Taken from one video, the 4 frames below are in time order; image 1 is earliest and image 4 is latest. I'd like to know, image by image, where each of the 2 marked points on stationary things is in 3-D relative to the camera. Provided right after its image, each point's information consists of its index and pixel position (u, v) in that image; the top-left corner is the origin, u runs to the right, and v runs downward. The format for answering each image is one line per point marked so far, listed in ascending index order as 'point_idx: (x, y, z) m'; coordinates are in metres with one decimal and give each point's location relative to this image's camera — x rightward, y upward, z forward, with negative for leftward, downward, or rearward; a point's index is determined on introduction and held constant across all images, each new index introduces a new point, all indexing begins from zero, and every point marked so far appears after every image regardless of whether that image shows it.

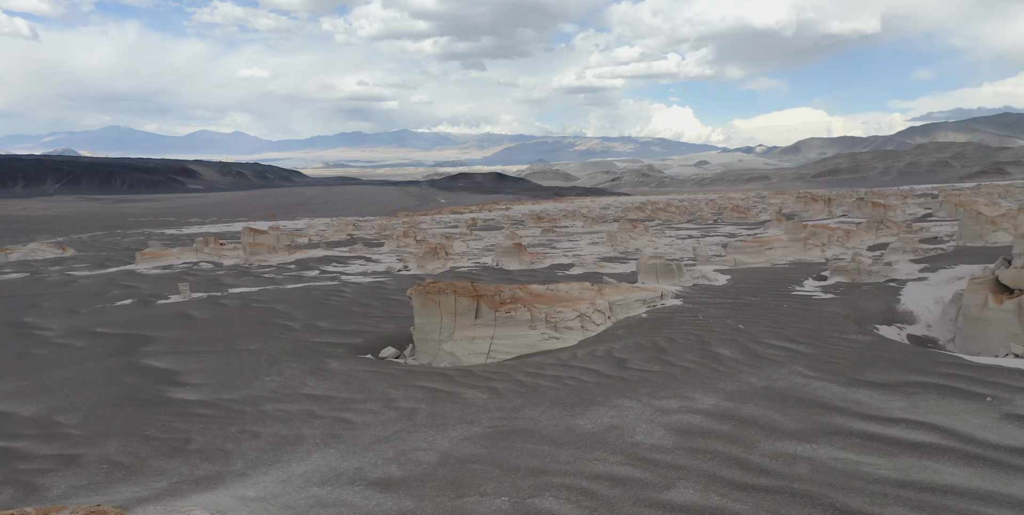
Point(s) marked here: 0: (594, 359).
0: (+0.6, -0.8, +5.3) m
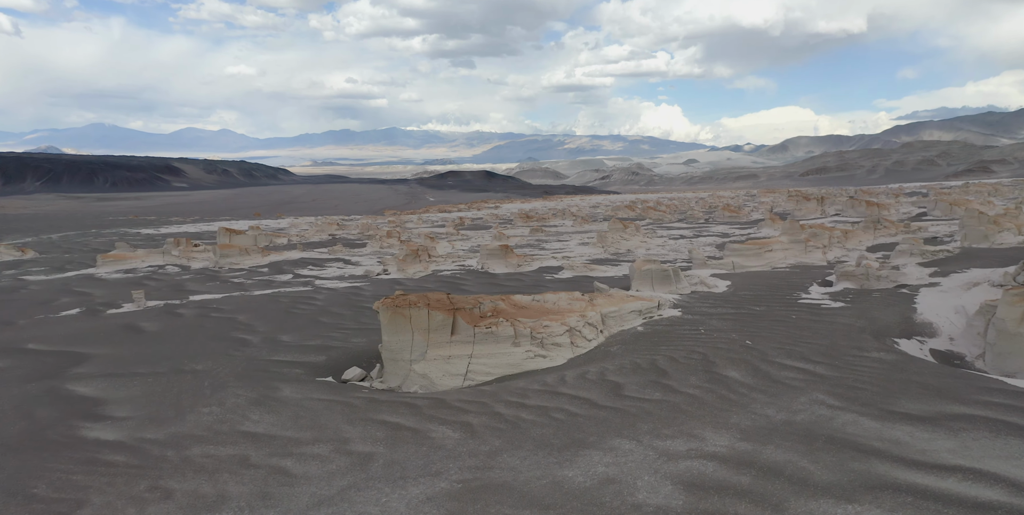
0: (+0.5, -0.8, +4.6) m
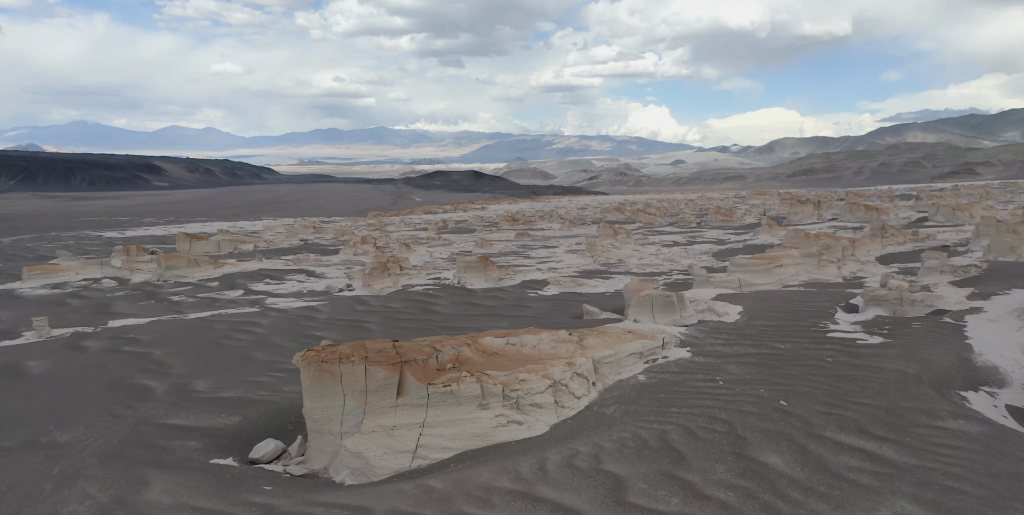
0: (+0.3, -1.0, +3.3) m
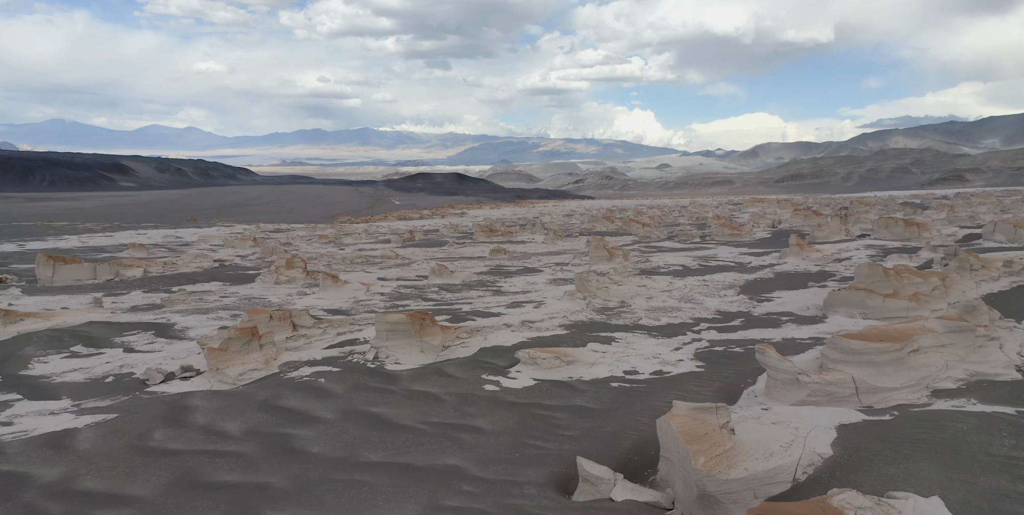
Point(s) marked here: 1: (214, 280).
0: (-0.1, -1.6, -1.0) m
1: (-6.2, -0.4, +14.4) m
